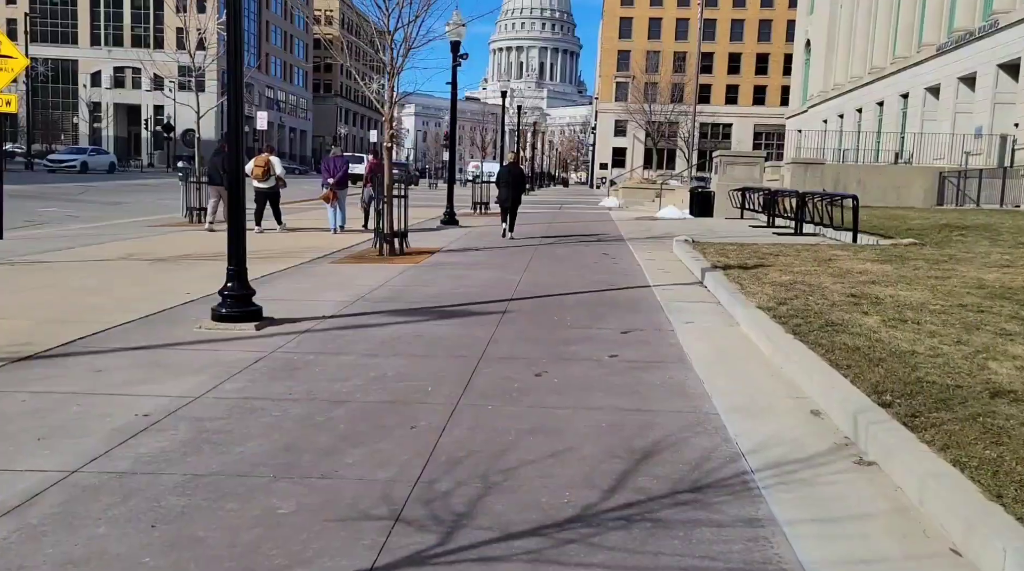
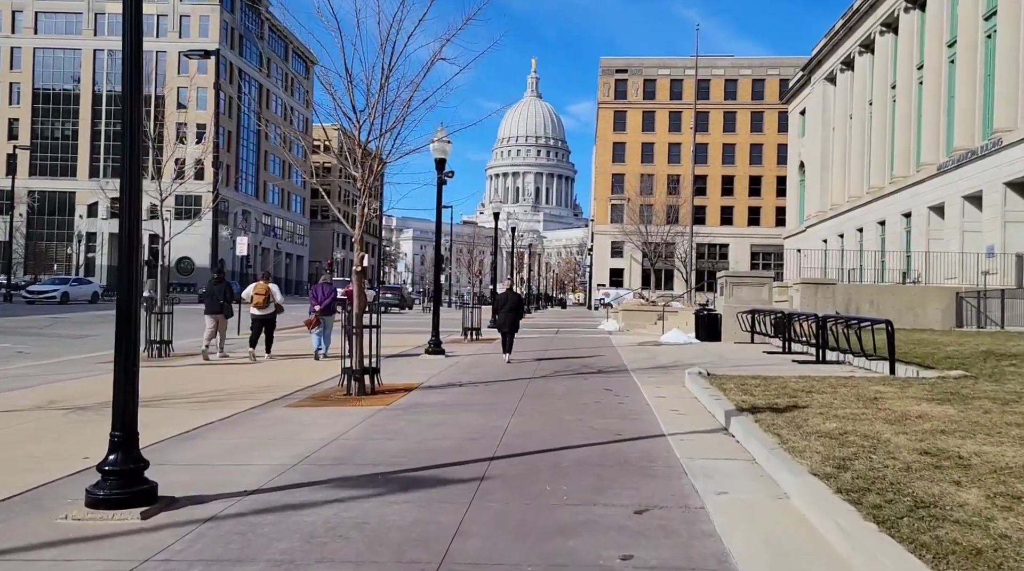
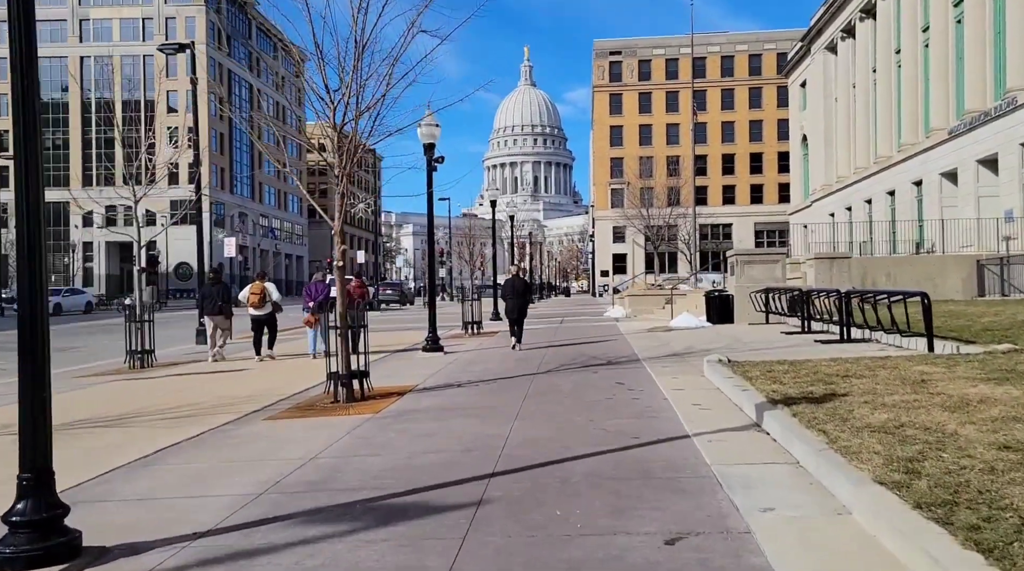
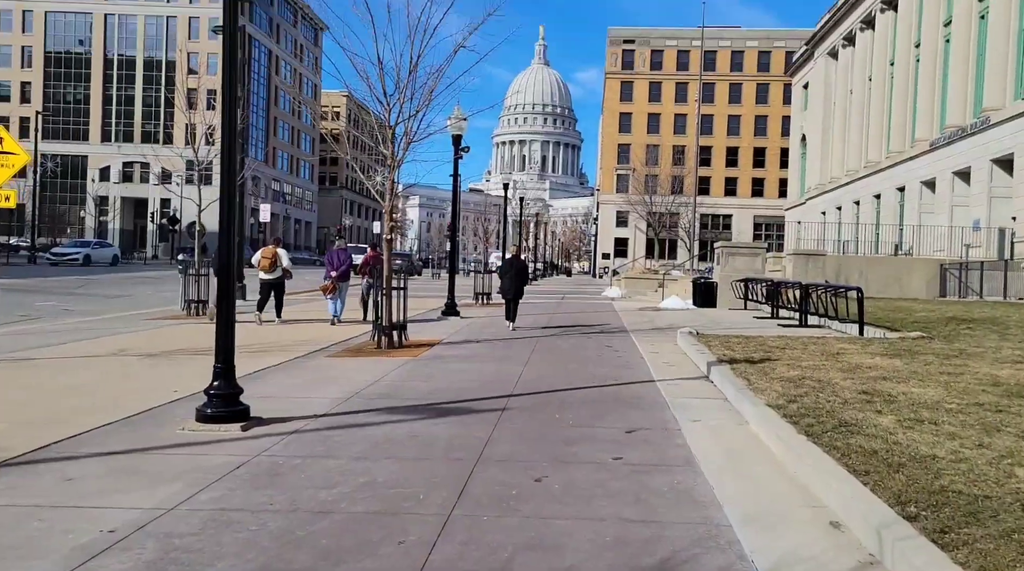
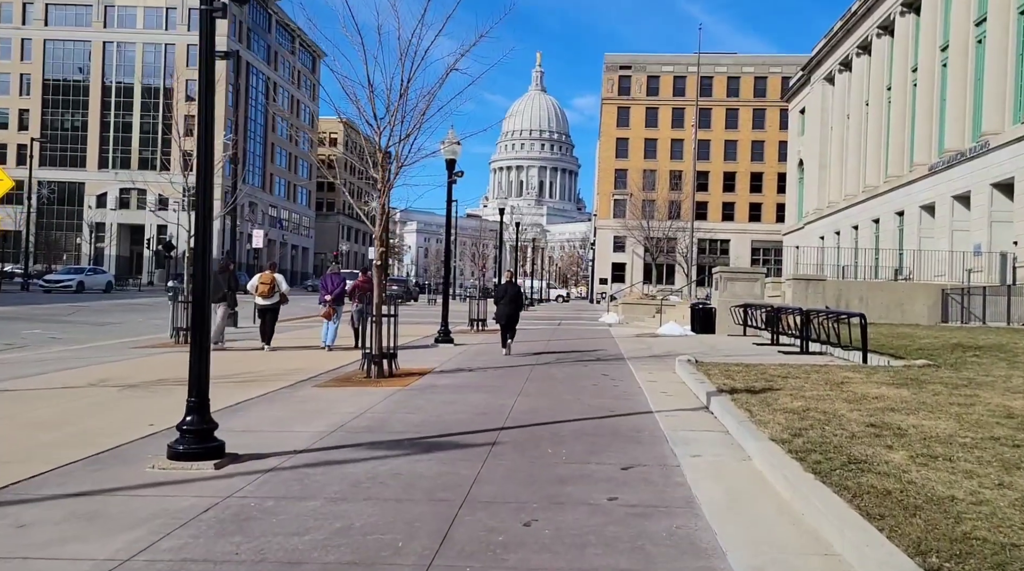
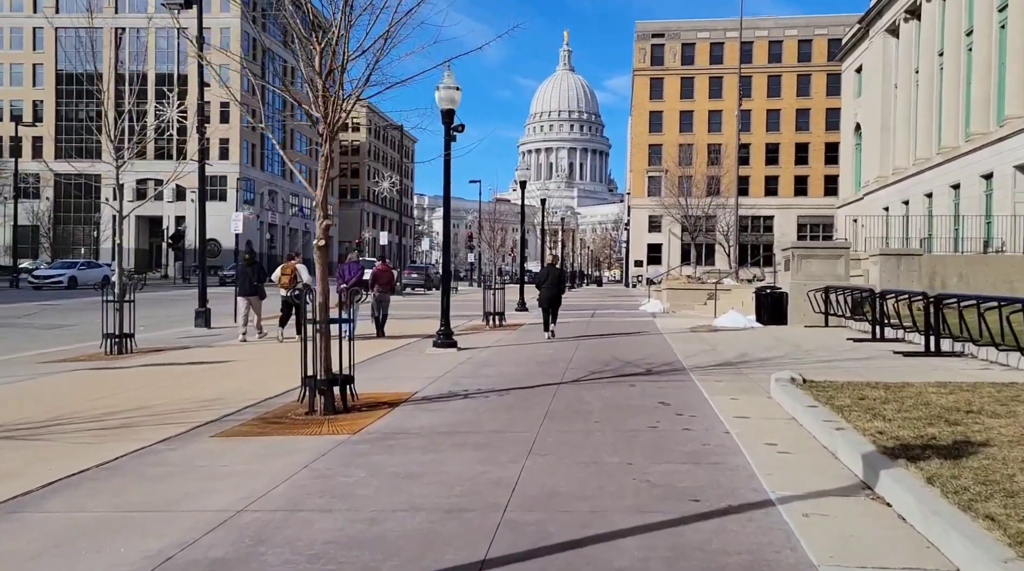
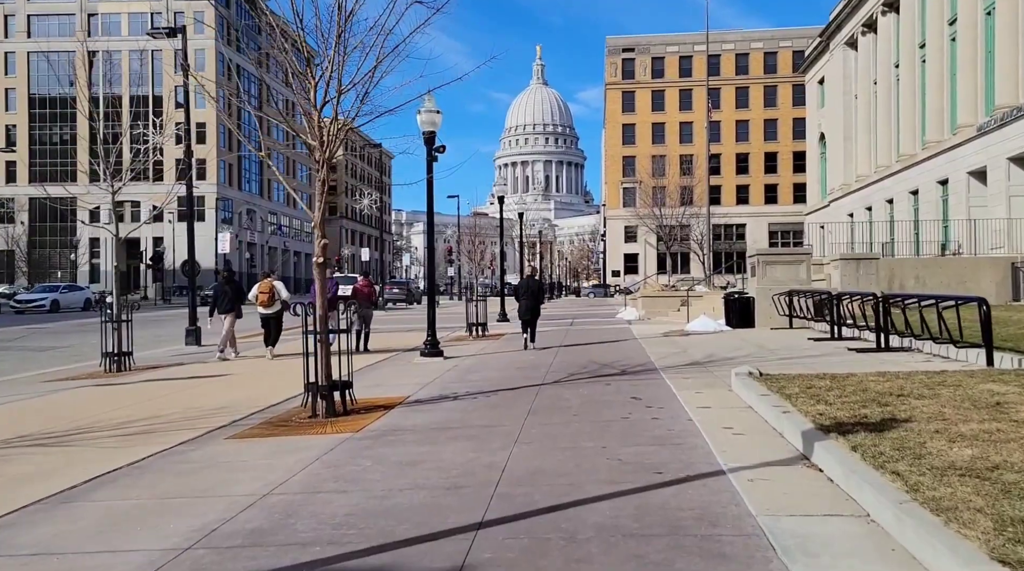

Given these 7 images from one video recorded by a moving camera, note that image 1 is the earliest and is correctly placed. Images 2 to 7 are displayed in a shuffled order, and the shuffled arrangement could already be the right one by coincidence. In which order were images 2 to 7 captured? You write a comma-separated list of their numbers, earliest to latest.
4, 5, 2, 3, 7, 6
